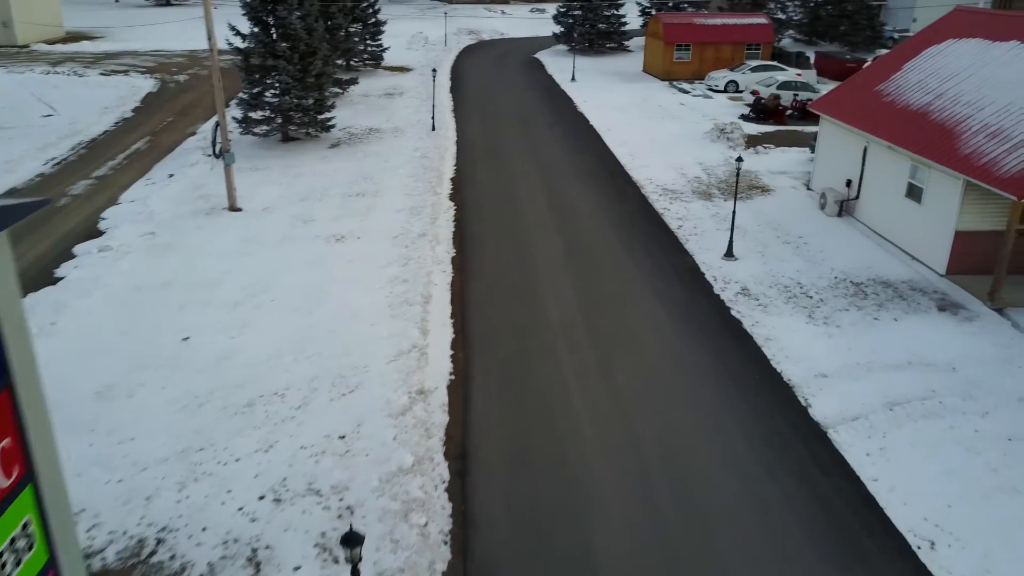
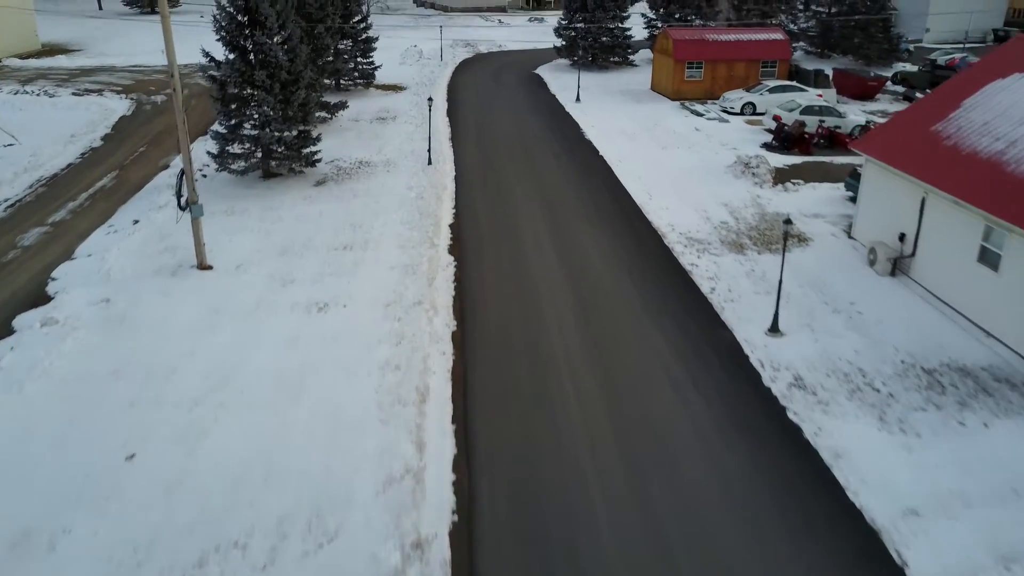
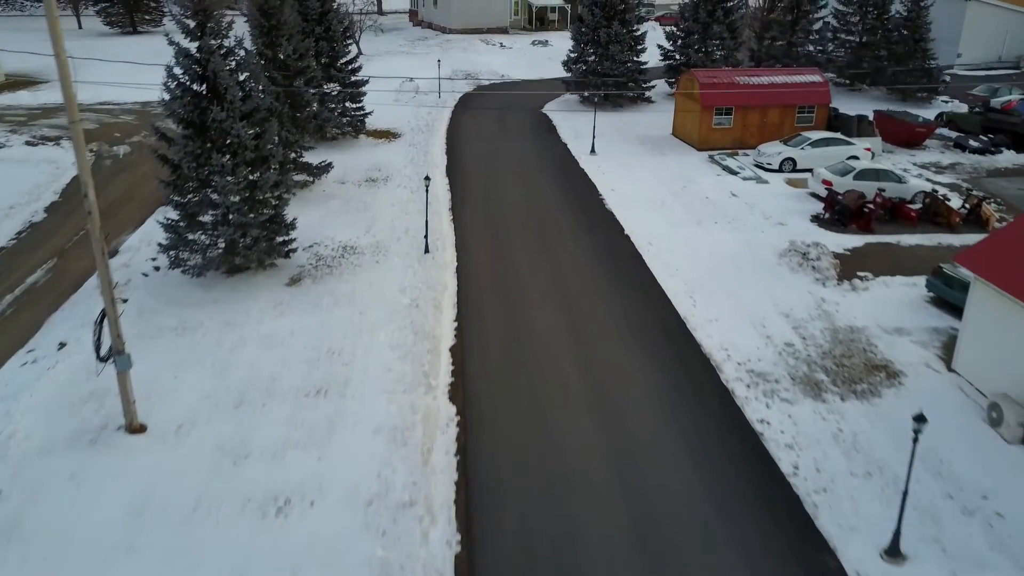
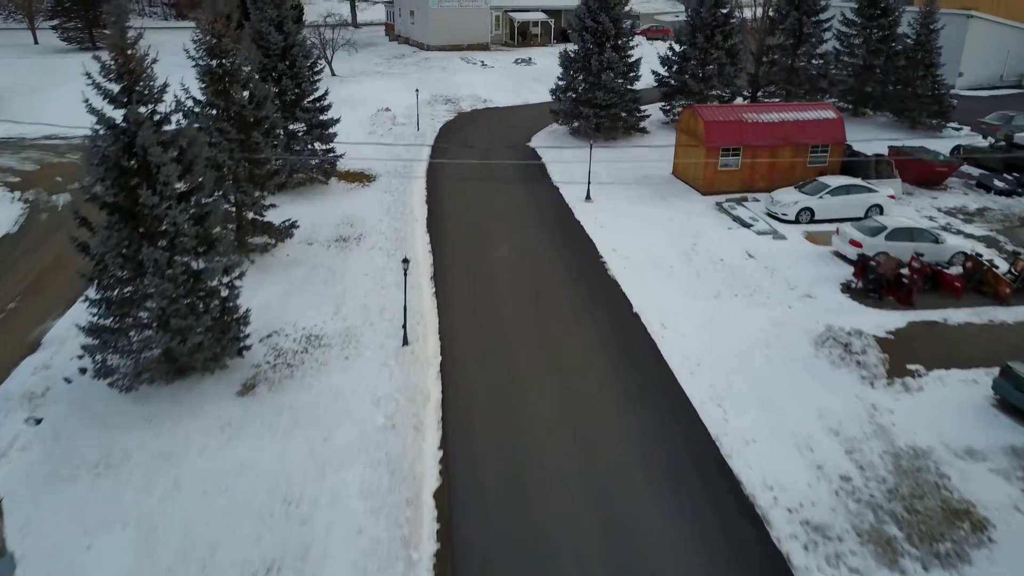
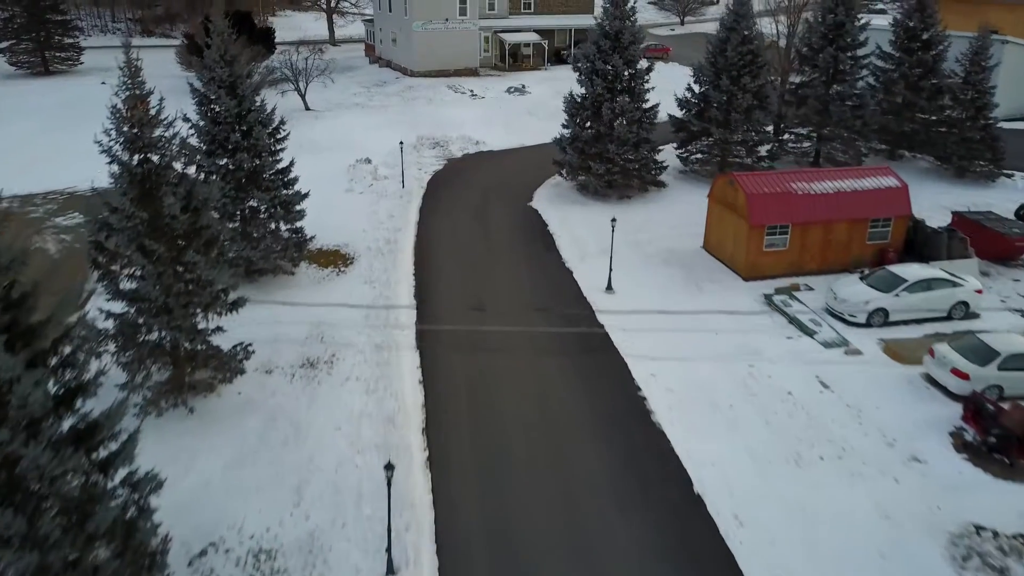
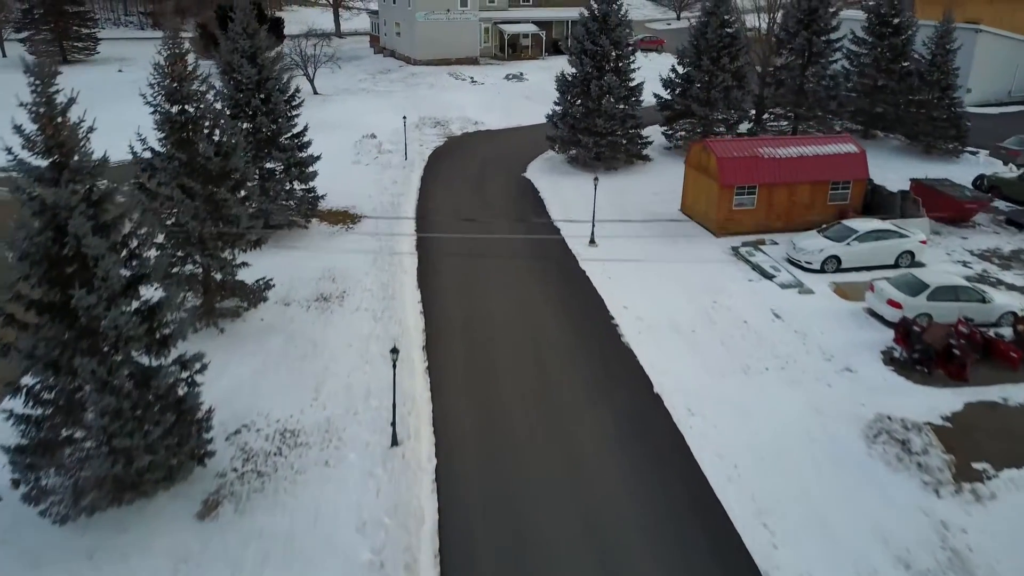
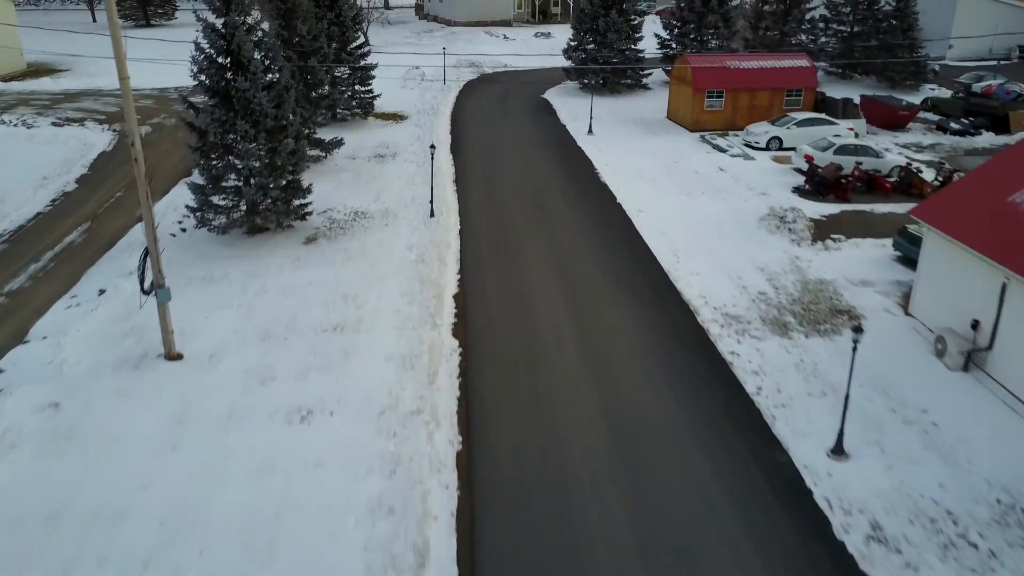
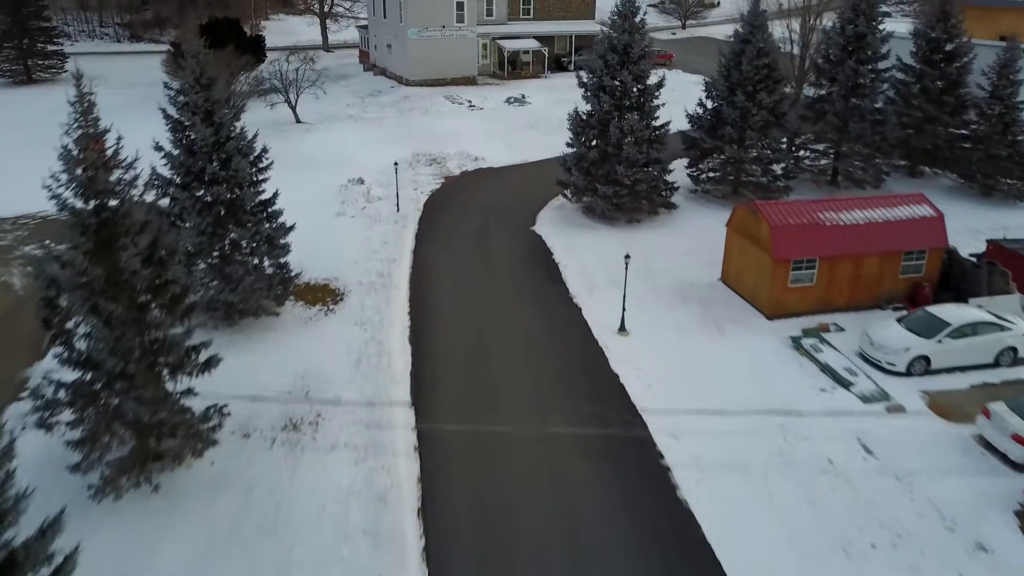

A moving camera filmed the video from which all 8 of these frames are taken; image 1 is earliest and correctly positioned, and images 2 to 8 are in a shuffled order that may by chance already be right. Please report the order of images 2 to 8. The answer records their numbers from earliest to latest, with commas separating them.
2, 7, 3, 4, 6, 5, 8
